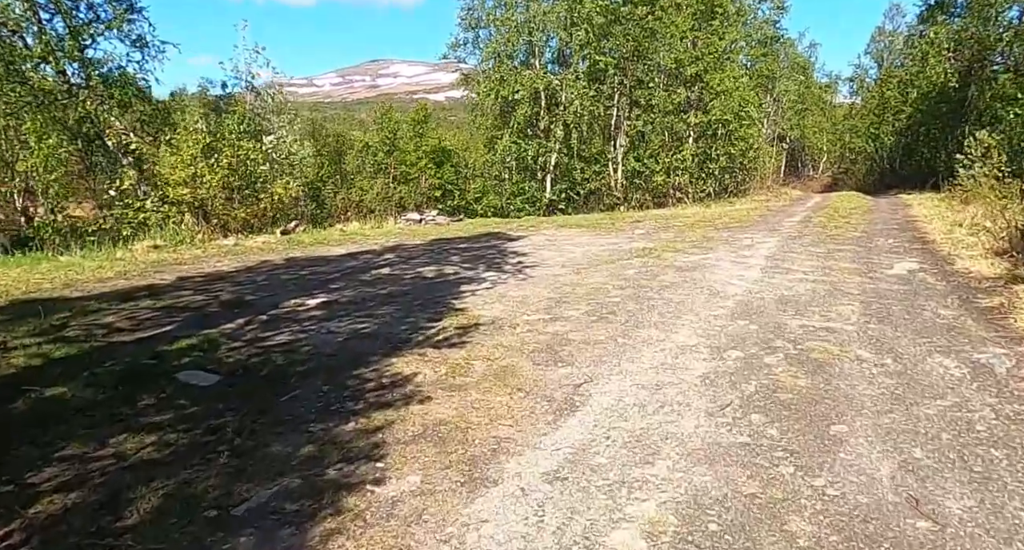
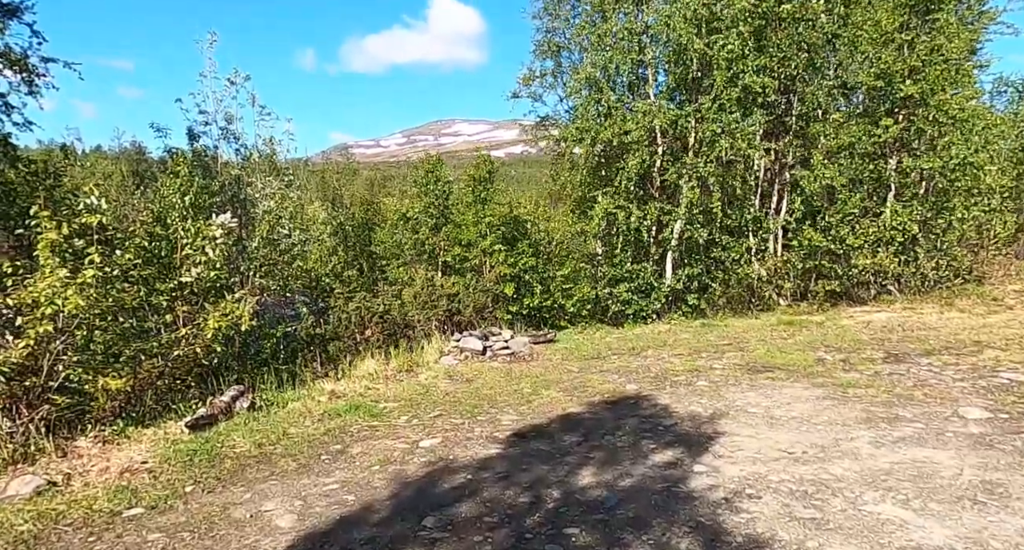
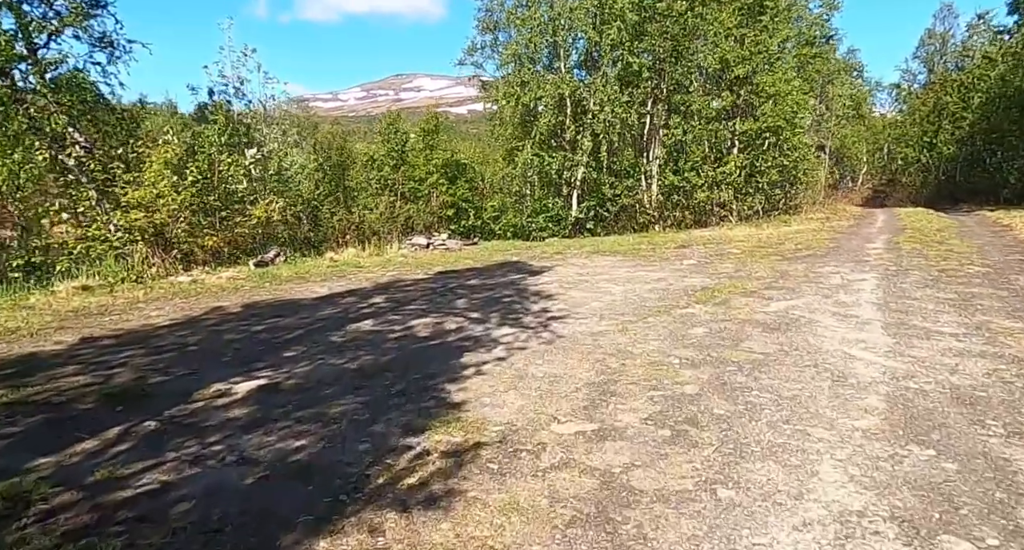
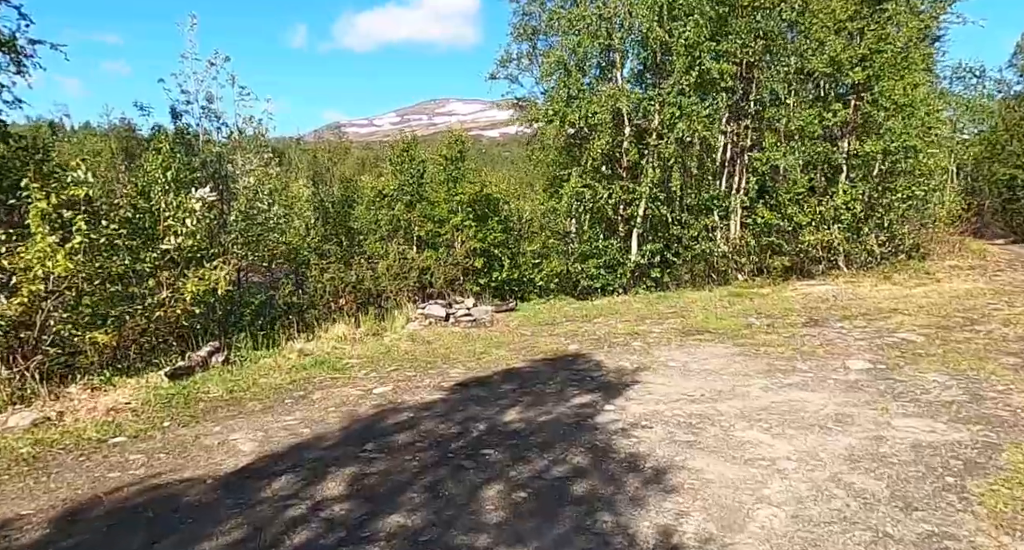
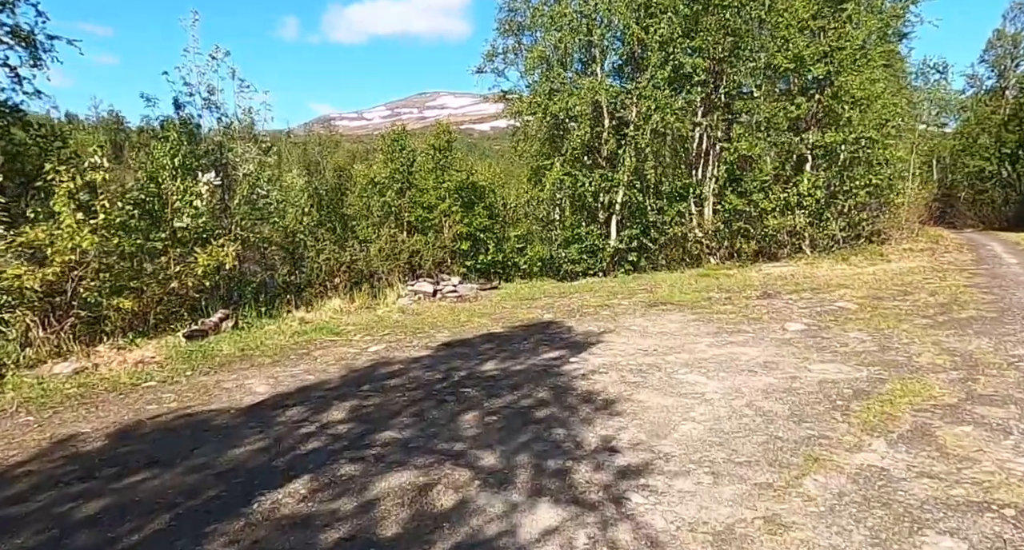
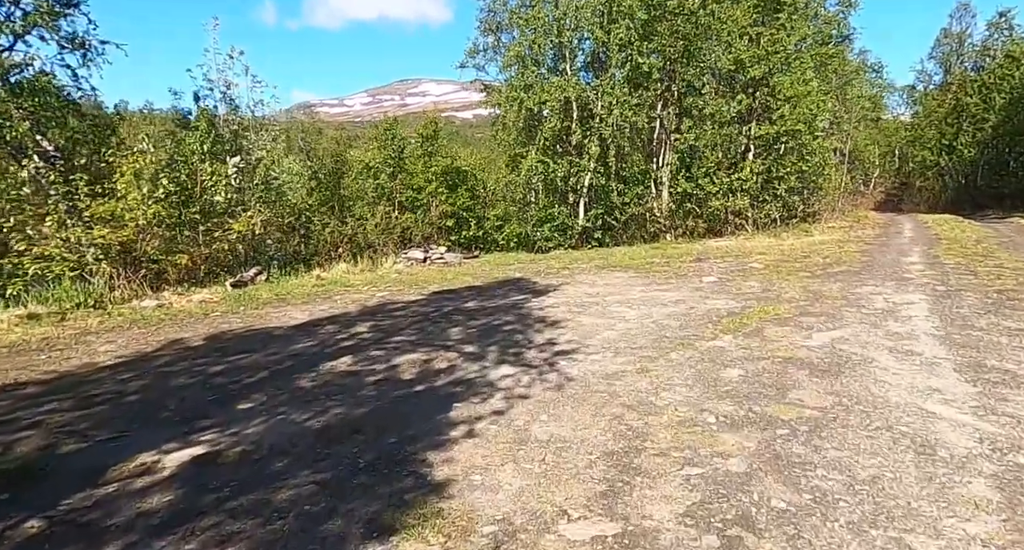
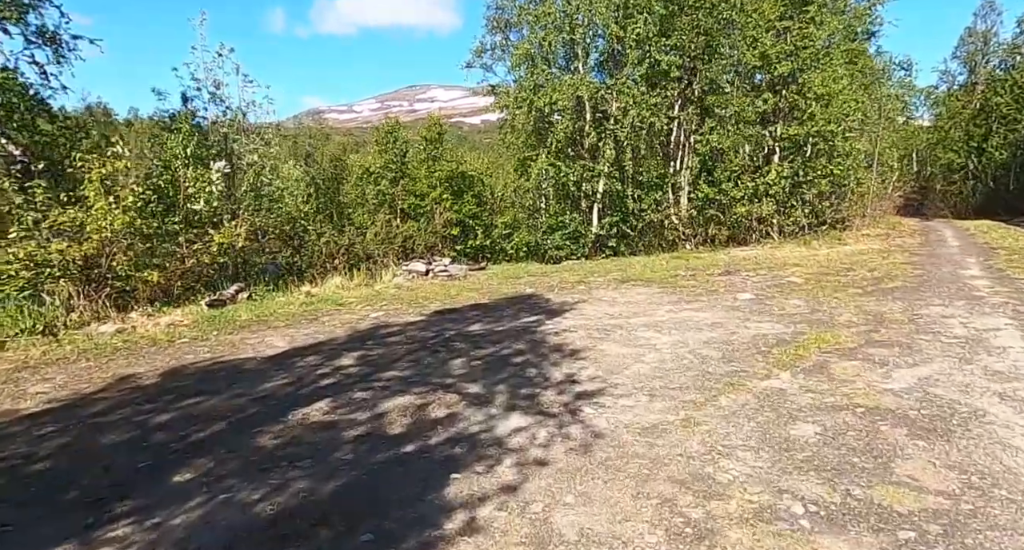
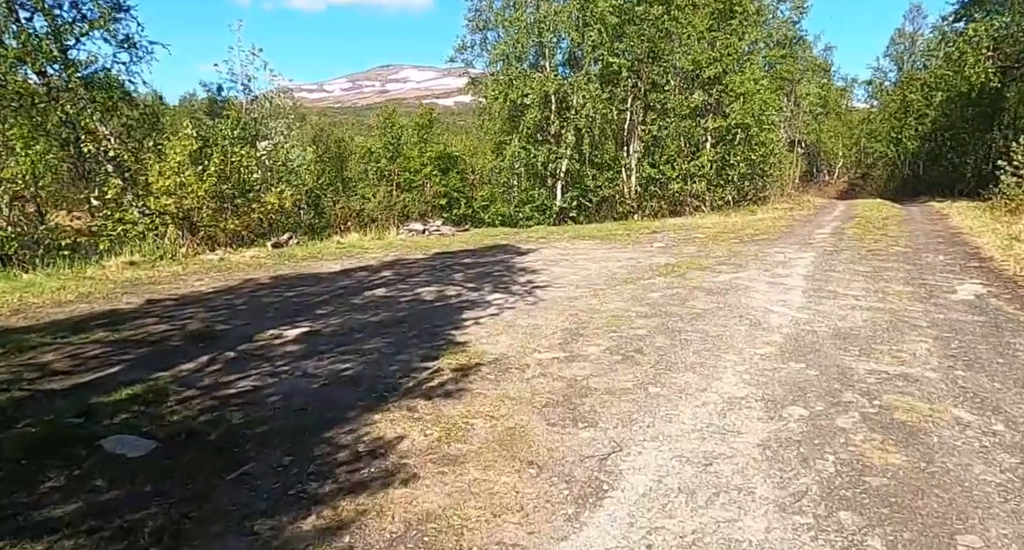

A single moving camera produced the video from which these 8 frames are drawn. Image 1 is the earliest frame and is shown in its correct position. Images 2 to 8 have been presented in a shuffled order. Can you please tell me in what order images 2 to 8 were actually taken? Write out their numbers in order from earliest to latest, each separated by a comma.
8, 3, 6, 7, 5, 4, 2
